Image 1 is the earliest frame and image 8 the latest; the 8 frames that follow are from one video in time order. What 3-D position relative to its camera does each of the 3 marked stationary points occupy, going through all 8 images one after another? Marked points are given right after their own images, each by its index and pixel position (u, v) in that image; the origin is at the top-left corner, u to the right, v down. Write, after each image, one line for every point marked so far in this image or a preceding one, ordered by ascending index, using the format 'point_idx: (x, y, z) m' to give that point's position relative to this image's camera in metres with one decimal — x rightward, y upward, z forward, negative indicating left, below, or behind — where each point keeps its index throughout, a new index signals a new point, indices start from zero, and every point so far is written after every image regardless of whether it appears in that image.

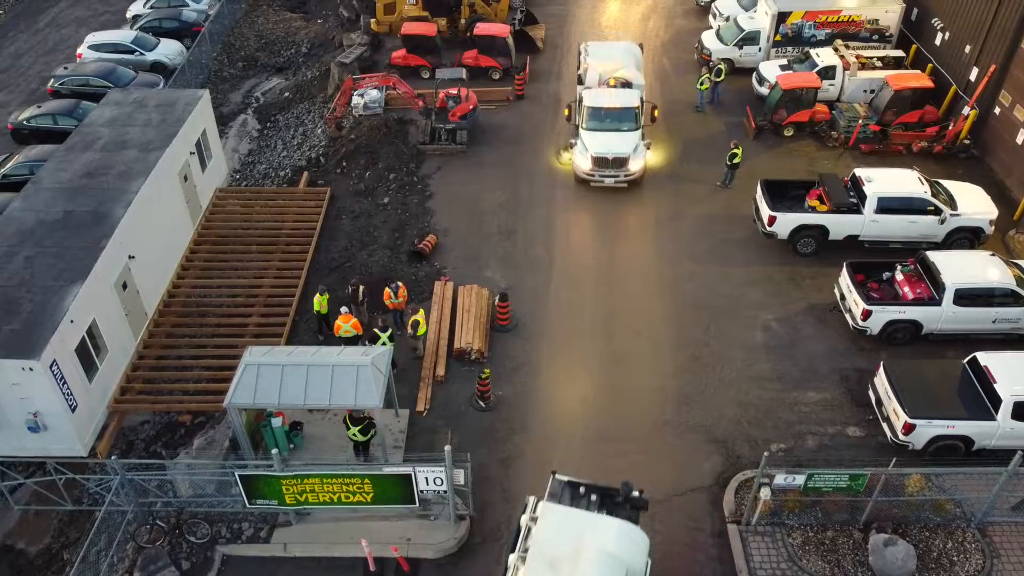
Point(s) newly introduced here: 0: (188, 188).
0: (-6.7, +2.0, +18.2) m
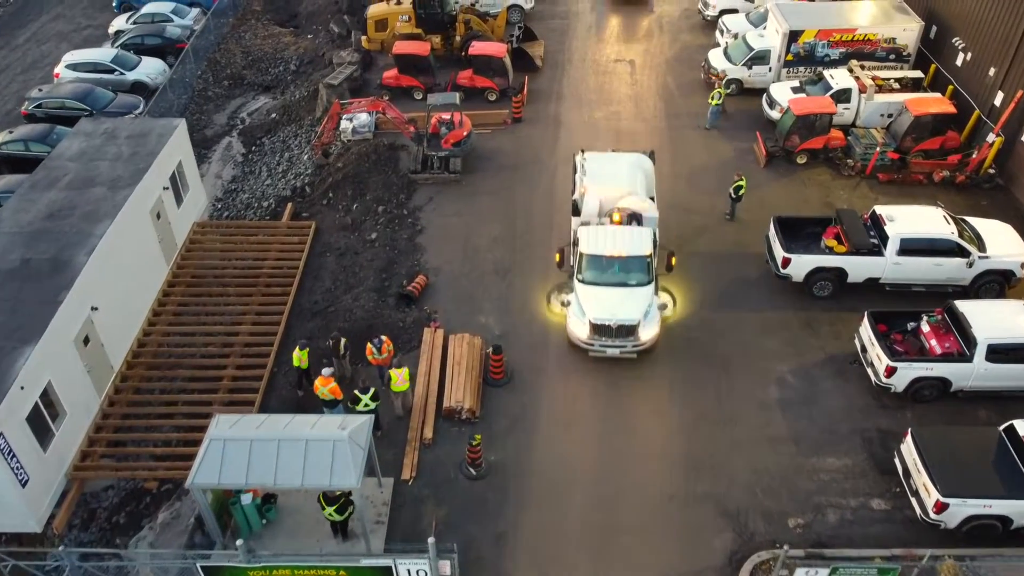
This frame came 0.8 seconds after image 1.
0: (-6.8, +1.2, +17.1) m
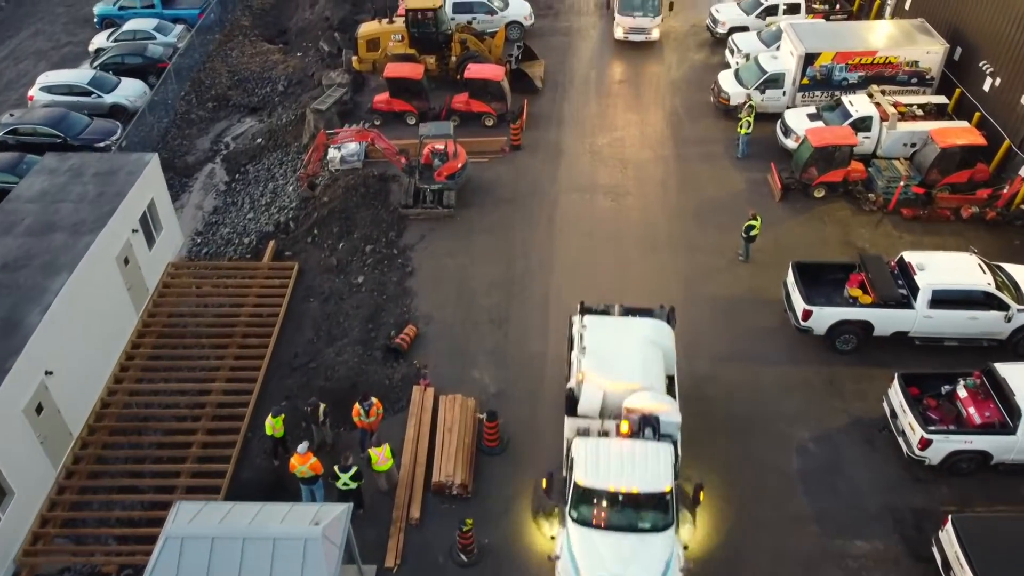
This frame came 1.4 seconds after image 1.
0: (-6.8, +0.3, +15.8) m
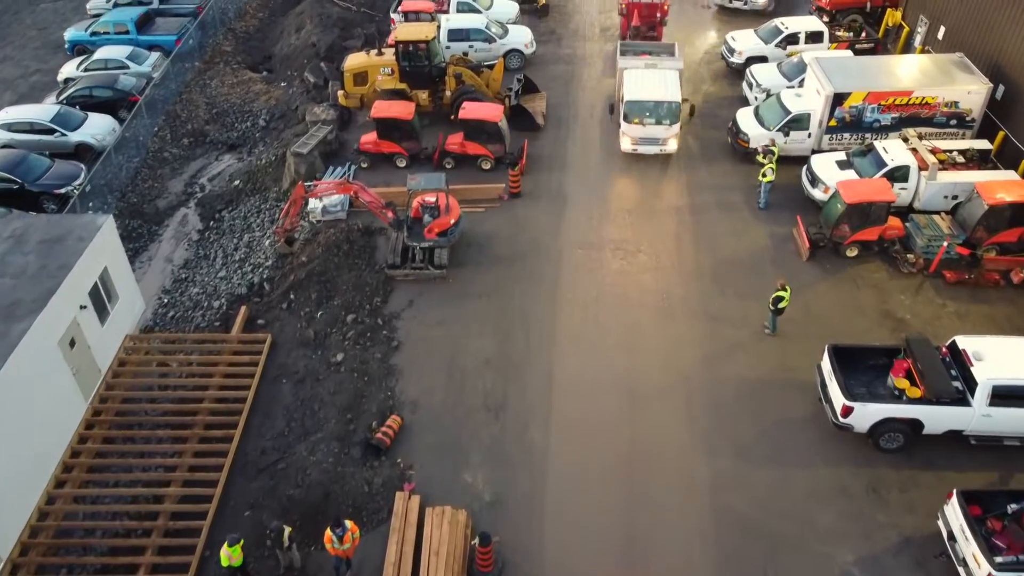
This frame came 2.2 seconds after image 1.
0: (-6.9, -1.1, +13.9) m
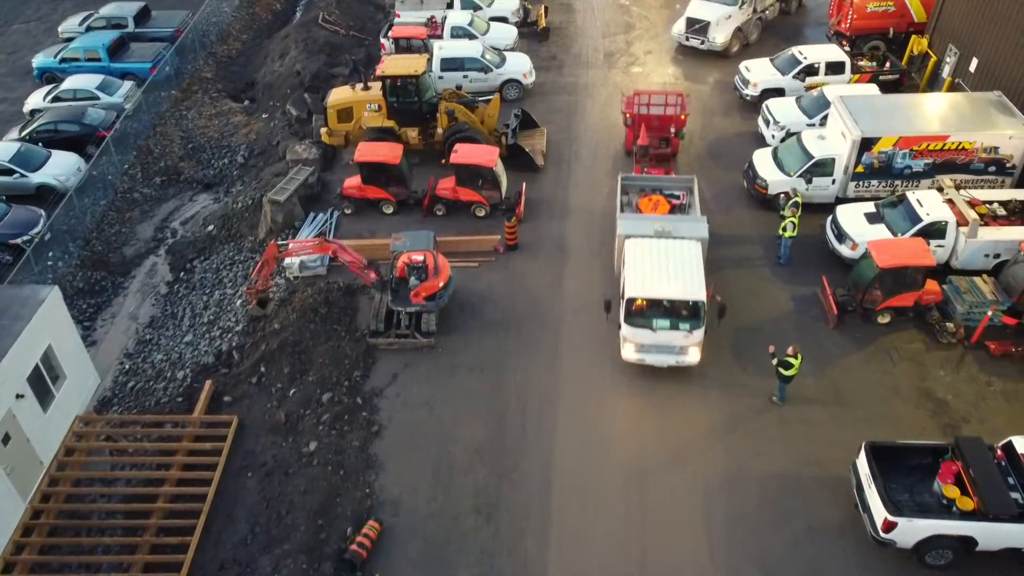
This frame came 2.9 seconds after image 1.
0: (-7.0, -2.3, +12.3) m
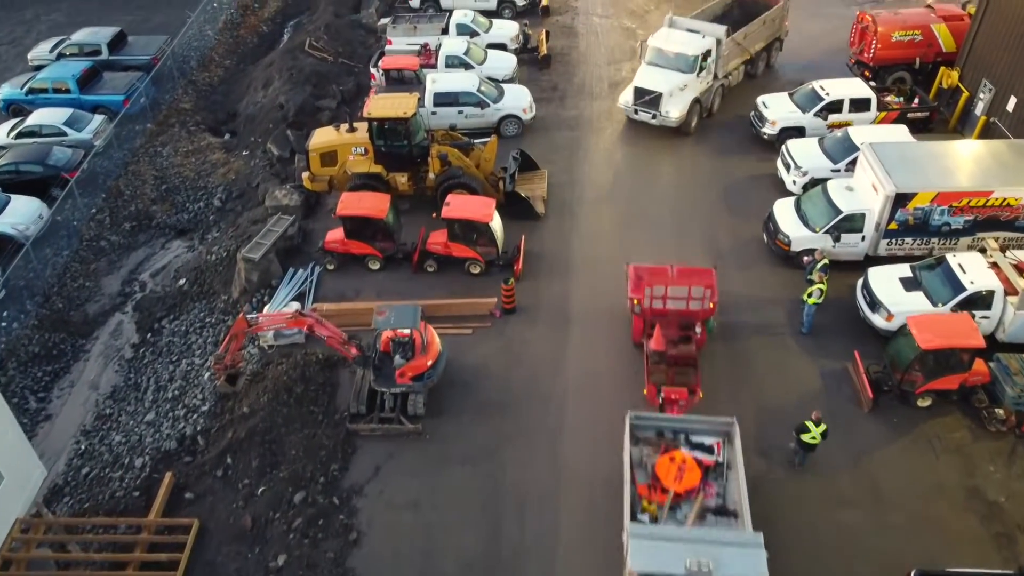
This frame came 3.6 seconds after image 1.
0: (-7.0, -3.5, +10.7) m
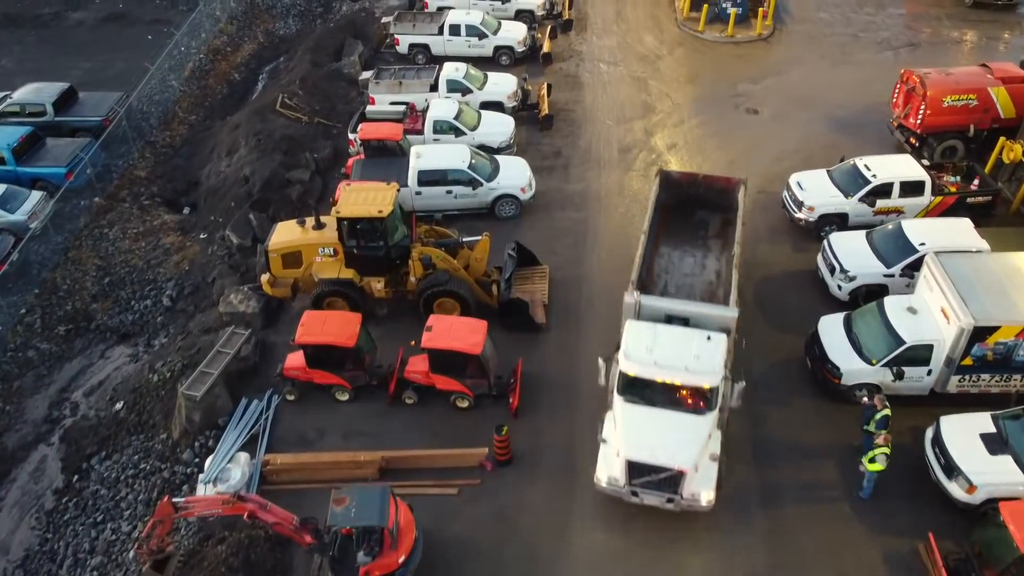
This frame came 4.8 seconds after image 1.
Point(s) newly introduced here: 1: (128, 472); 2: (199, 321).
0: (-7.1, -5.7, +7.9) m
1: (-6.1, -2.9, +14.0) m
2: (-5.8, -0.6, +16.6) m
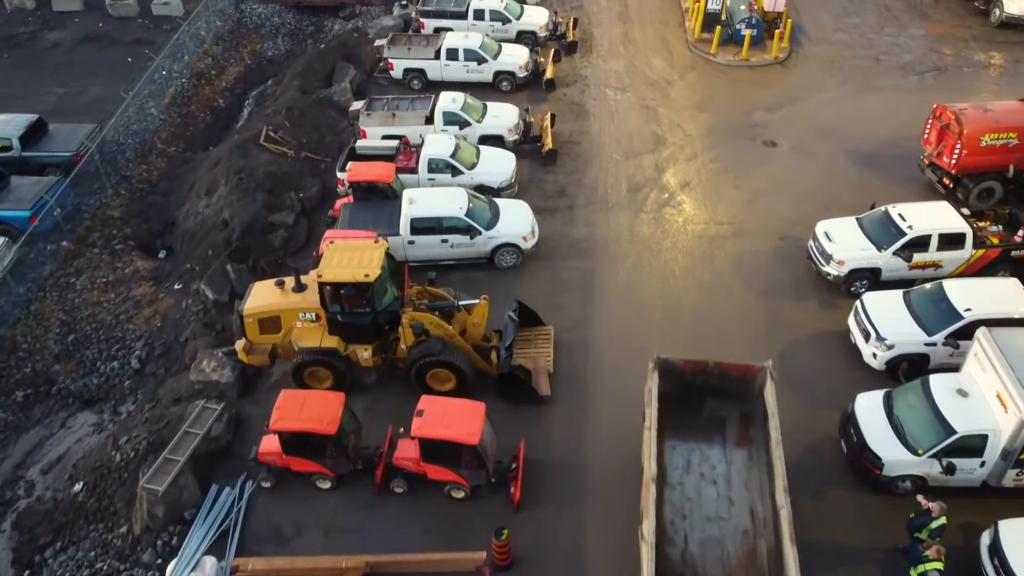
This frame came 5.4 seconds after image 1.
0: (-7.1, -6.8, +6.4) m
1: (-6.1, -4.0, +12.5) m
2: (-5.8, -1.7, +15.1) m
